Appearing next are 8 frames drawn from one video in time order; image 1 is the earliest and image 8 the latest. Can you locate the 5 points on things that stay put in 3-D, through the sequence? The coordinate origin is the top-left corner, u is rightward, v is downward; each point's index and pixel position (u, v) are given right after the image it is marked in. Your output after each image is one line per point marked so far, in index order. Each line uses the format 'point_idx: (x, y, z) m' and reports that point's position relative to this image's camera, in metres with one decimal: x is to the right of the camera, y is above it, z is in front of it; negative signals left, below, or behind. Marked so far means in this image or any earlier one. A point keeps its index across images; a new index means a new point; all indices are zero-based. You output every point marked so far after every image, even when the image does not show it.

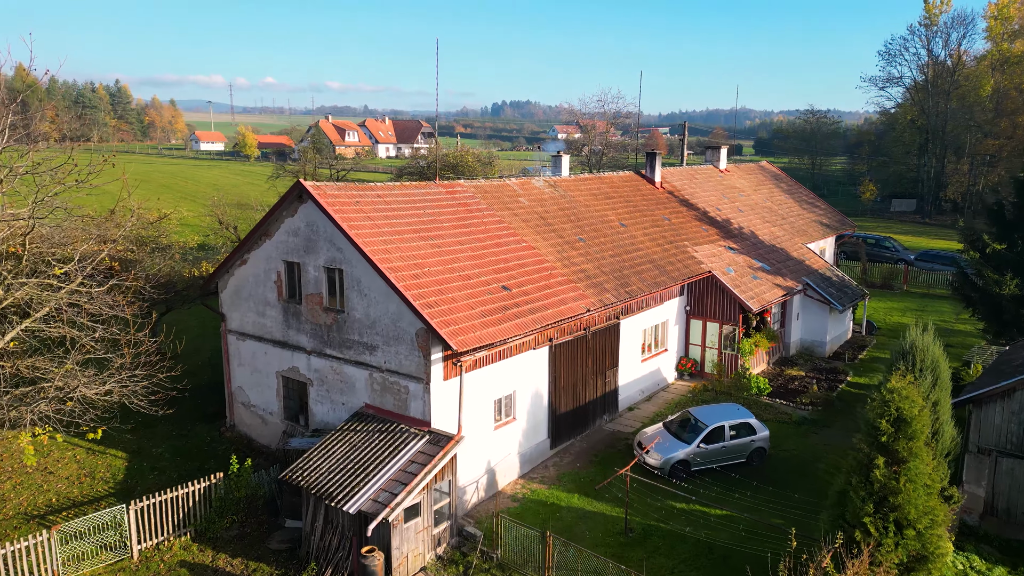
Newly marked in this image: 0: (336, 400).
0: (-2.0, -1.3, +14.2) m
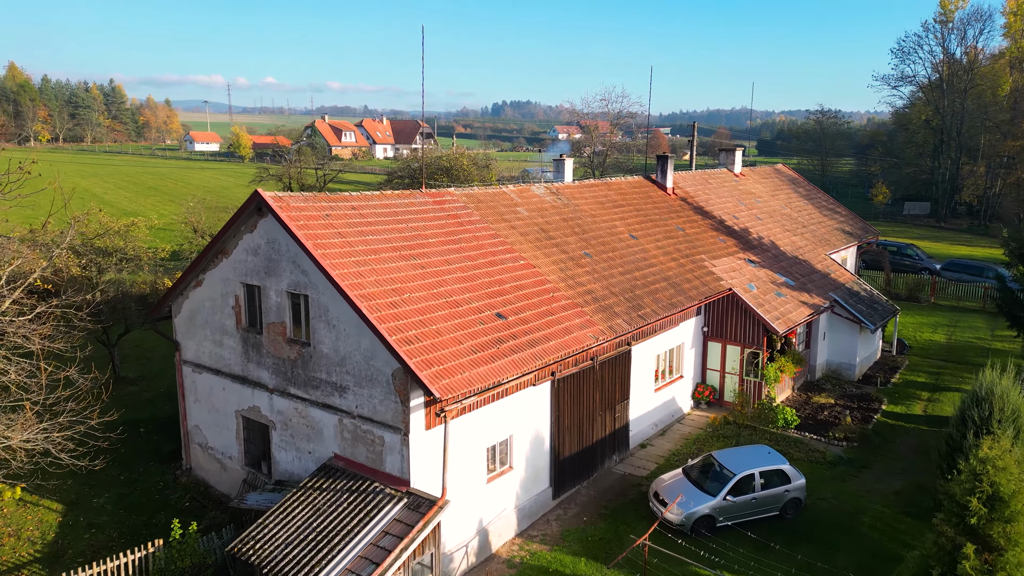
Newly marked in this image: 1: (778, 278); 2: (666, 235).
0: (-2.1, -1.6, +12.1) m
1: (+4.3, +0.2, +19.8) m
2: (+2.4, +0.8, +18.8) m
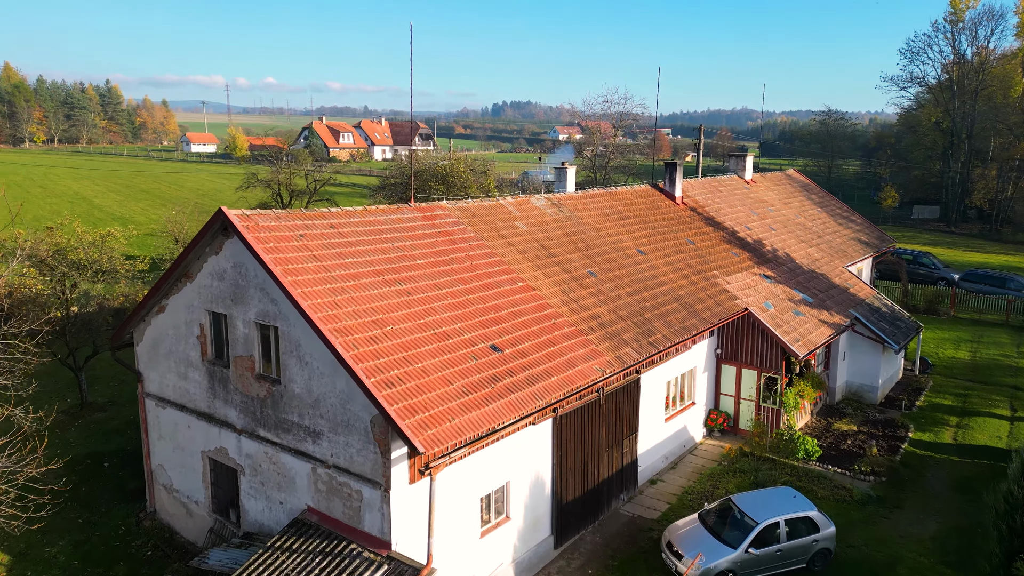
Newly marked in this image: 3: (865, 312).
0: (-2.1, -1.8, +10.8) m
1: (+4.3, -0.1, +18.5) m
2: (+2.3, +0.6, +17.5) m
3: (+5.7, -0.4, +19.7) m
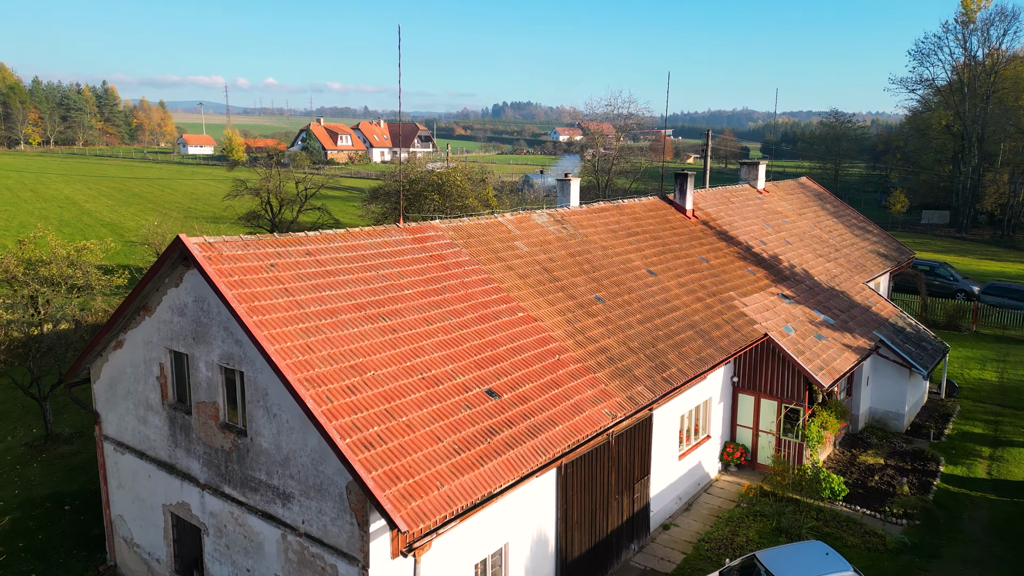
0: (-2.1, -2.1, +9.5) m
1: (+4.3, -0.4, +17.2) m
2: (+2.3, +0.3, +16.2) m
3: (+5.7, -0.7, +18.4) m
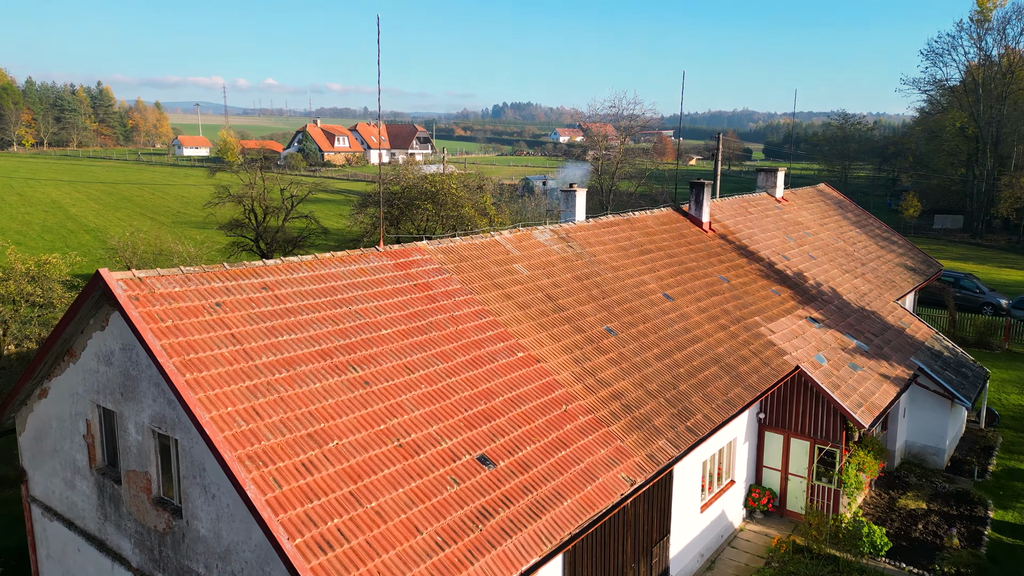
0: (-2.1, -2.4, +7.8) m
1: (+4.3, -0.7, +15.5) m
2: (+2.3, 0.0, +14.4) m
3: (+5.7, -1.0, +16.7) m
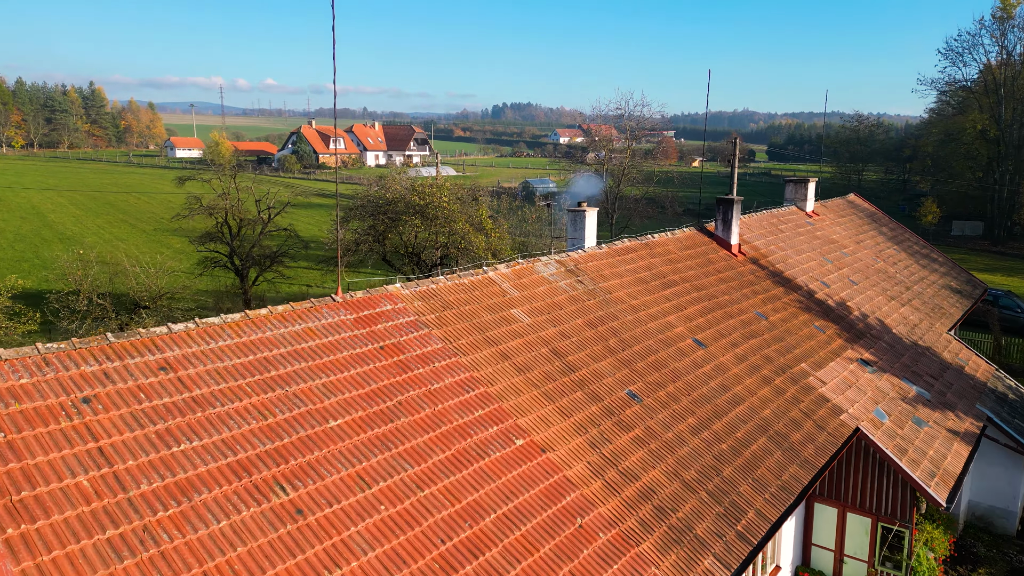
0: (-2.2, -2.8, +5.4) m
1: (+4.2, -1.1, +13.1) m
2: (+2.3, -0.4, +12.1) m
3: (+5.6, -1.4, +14.3) m
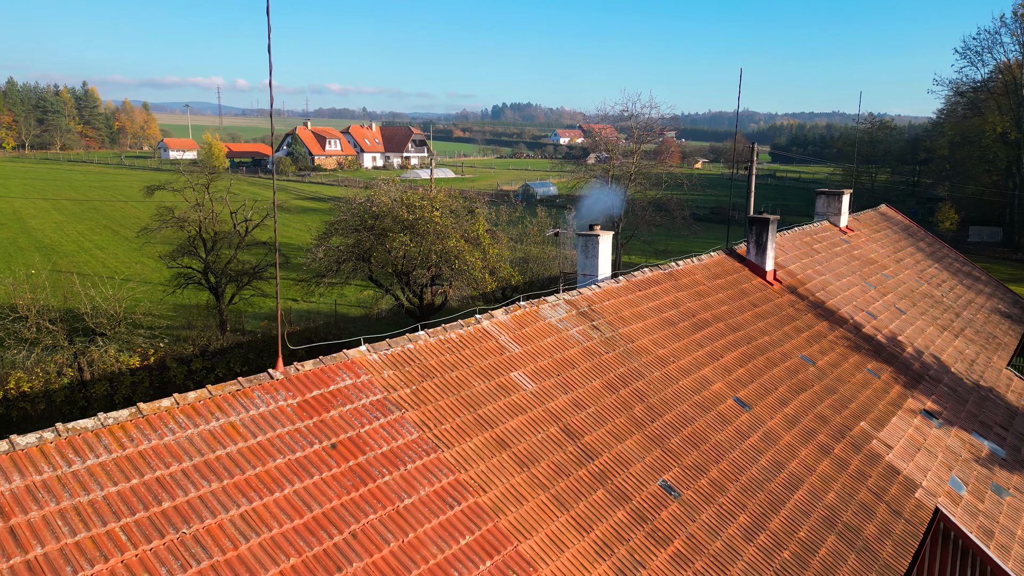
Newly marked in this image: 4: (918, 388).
0: (-2.2, -3.2, +3.3) m
1: (+4.2, -1.4, +11.0) m
2: (+2.3, -0.8, +10.0) m
3: (+5.6, -1.7, +12.2) m
4: (+4.0, -1.0, +11.9) m
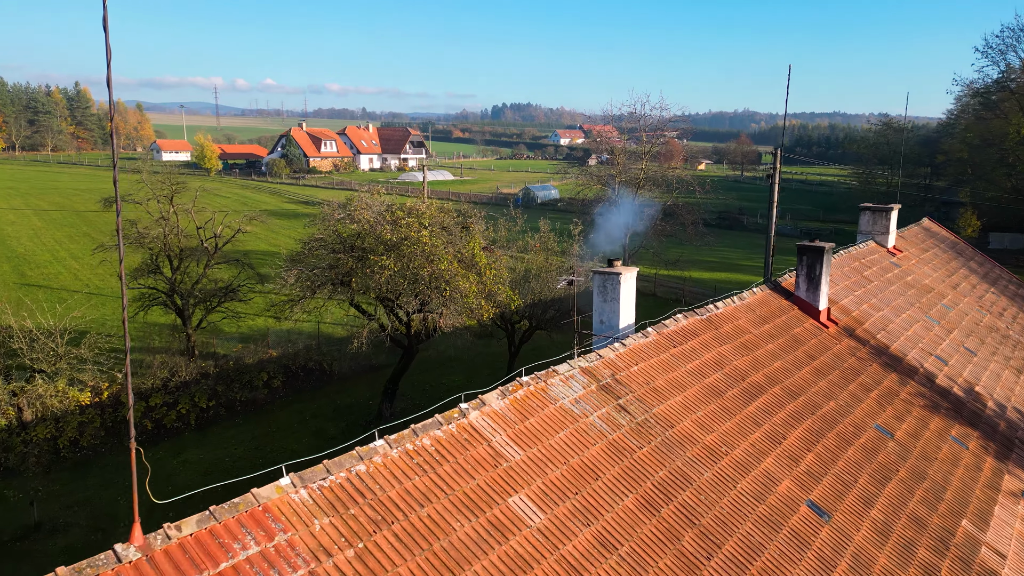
0: (-2.2, -3.5, +1.1) m
1: (+4.2, -1.8, +8.8) m
2: (+2.3, -1.2, +7.8) m
3: (+5.6, -2.1, +10.0) m
4: (+4.0, -1.3, +9.6) m
